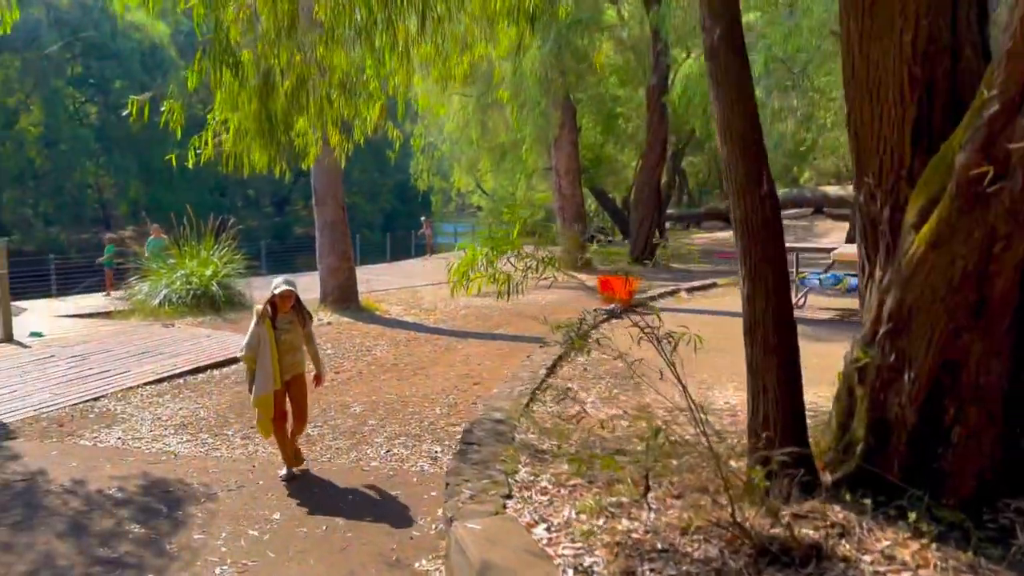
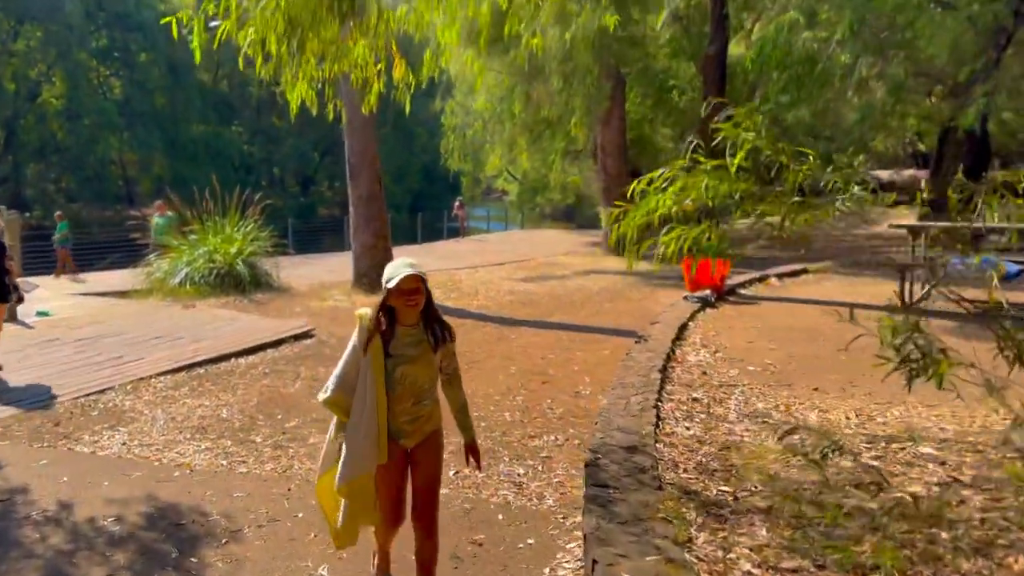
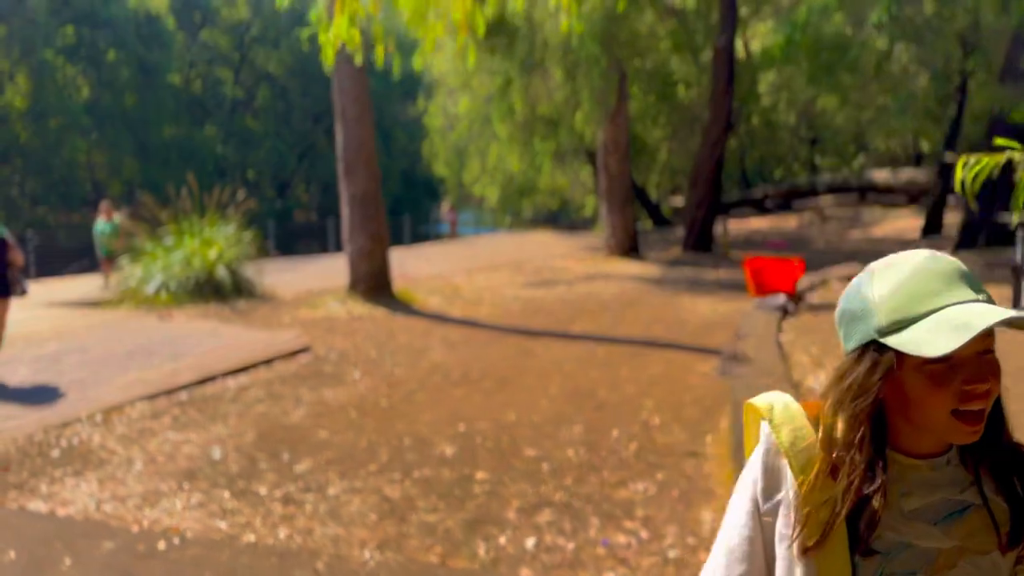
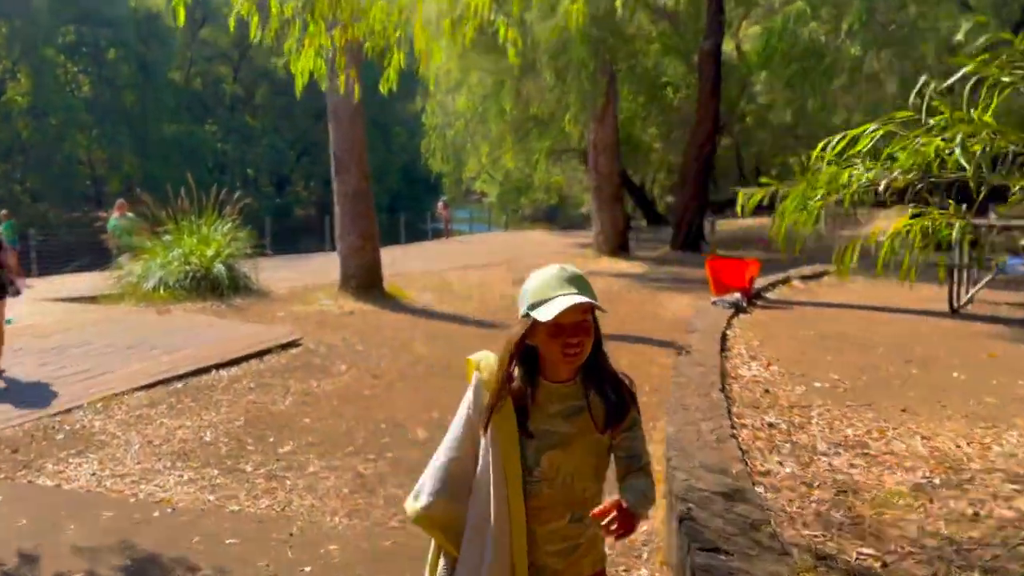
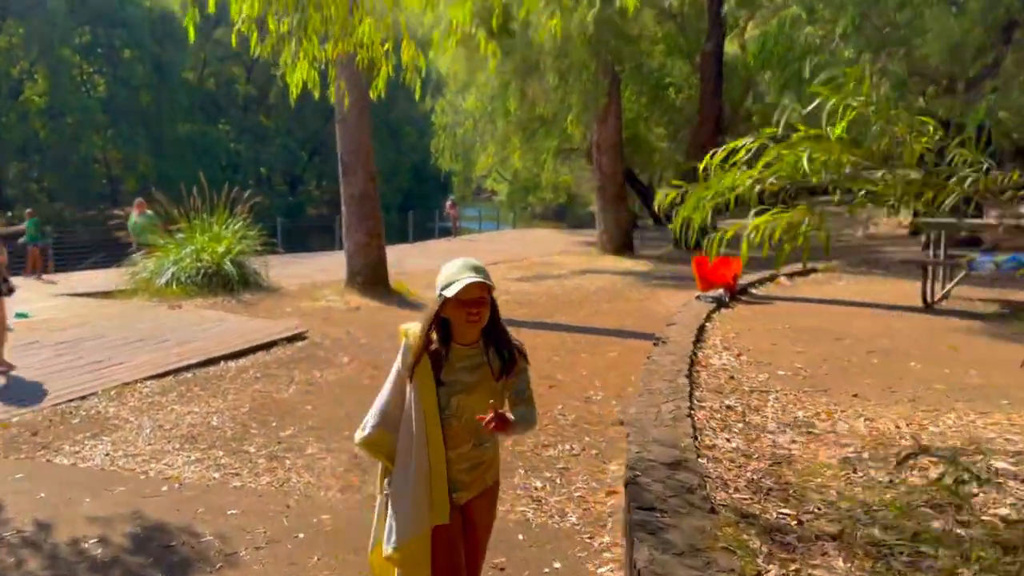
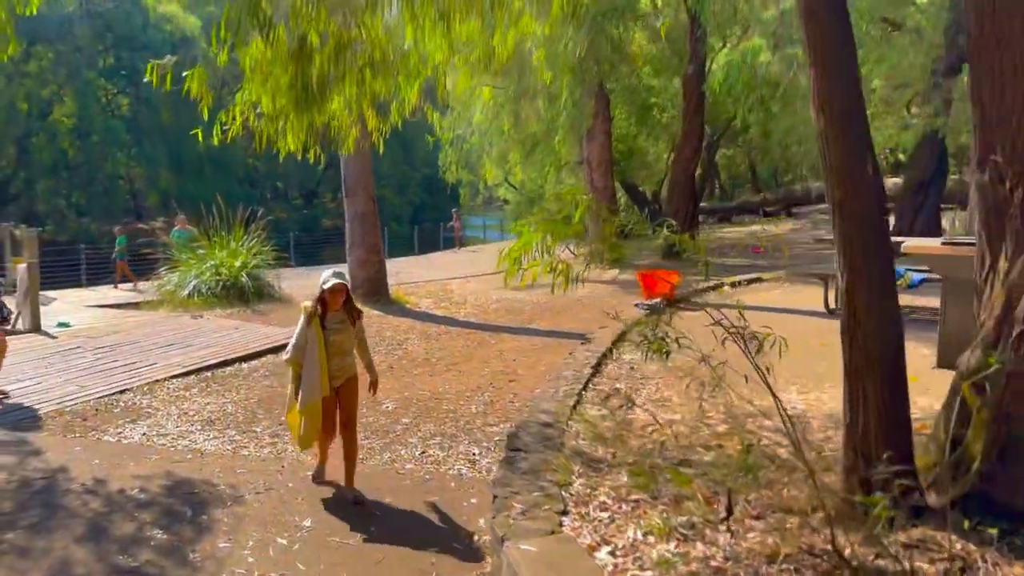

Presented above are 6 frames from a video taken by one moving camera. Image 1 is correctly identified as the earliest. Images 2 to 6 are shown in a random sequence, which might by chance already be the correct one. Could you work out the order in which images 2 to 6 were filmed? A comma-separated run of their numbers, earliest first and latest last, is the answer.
6, 2, 5, 4, 3
